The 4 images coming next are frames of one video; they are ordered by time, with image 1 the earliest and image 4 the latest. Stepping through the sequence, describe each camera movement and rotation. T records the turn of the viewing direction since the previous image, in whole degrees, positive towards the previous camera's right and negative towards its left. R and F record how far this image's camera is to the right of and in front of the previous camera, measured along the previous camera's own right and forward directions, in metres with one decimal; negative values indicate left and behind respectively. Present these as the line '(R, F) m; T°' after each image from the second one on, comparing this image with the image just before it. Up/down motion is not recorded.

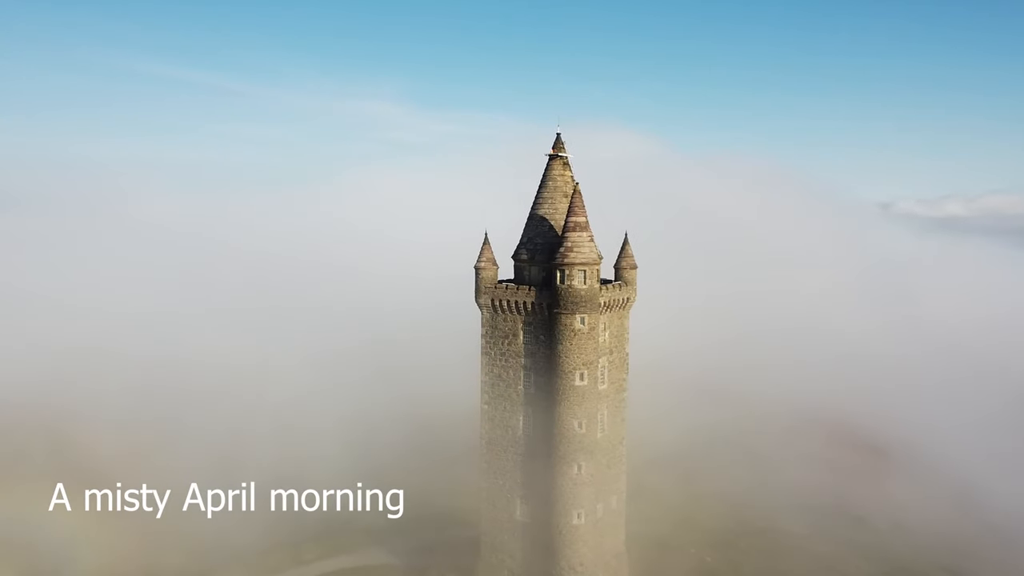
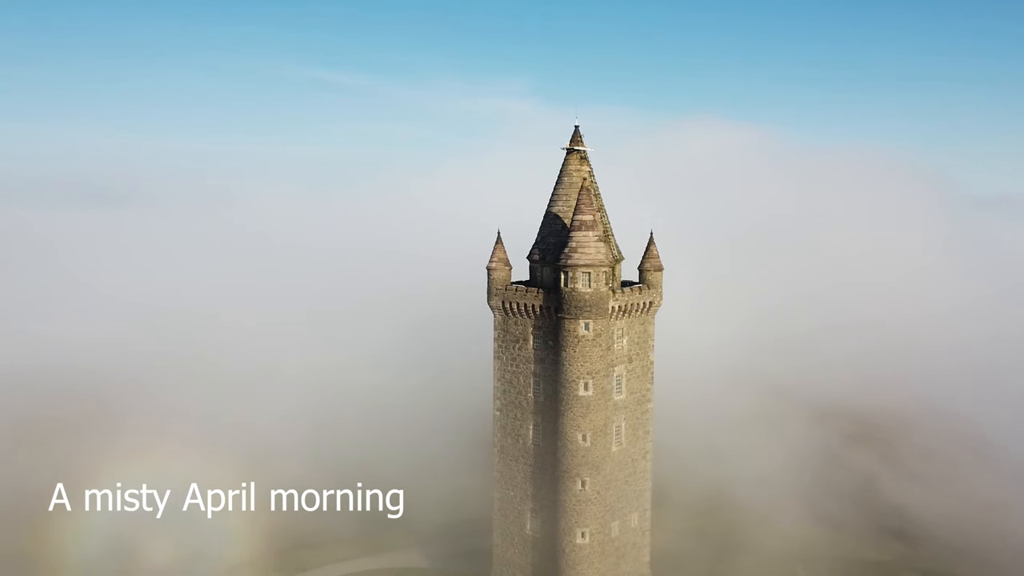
(+5.3, +2.6) m; -8°
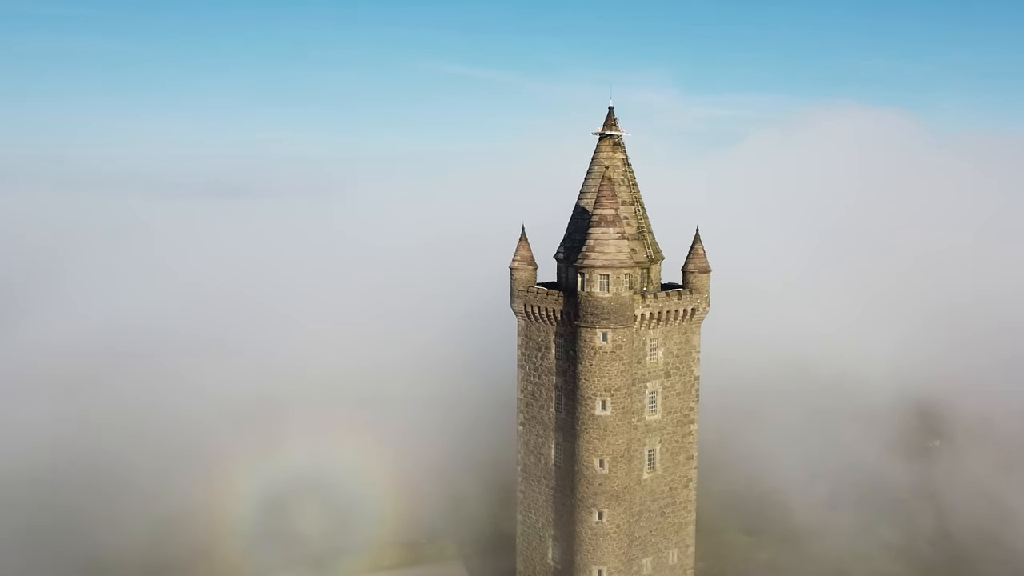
(+5.1, +4.6) m; -9°
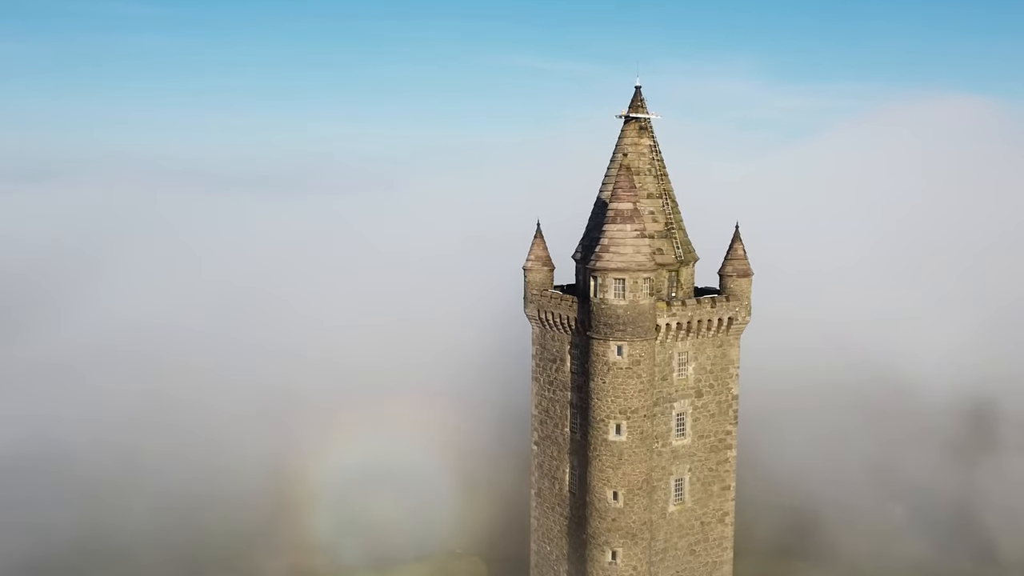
(+2.6, +4.2) m; -5°
